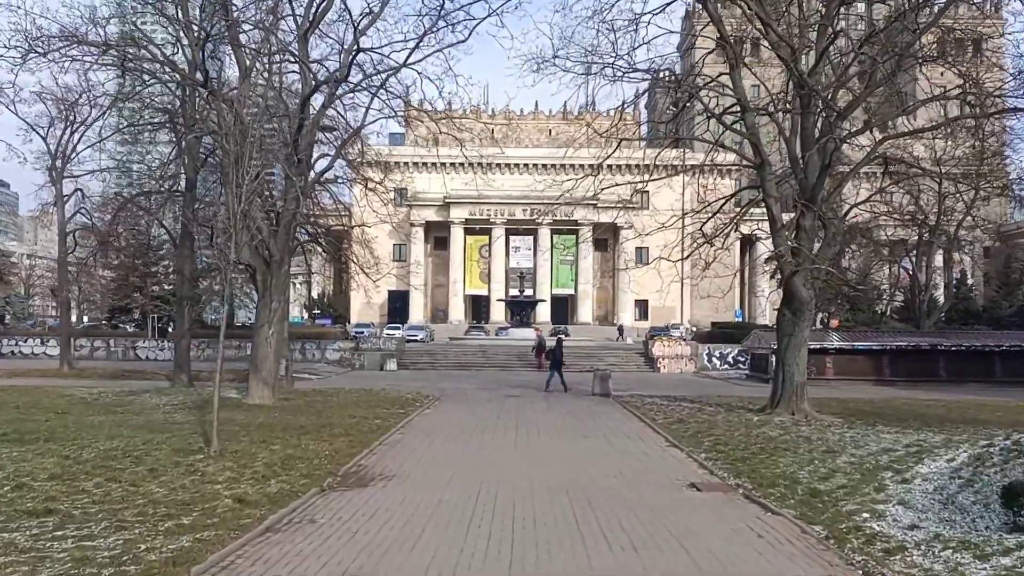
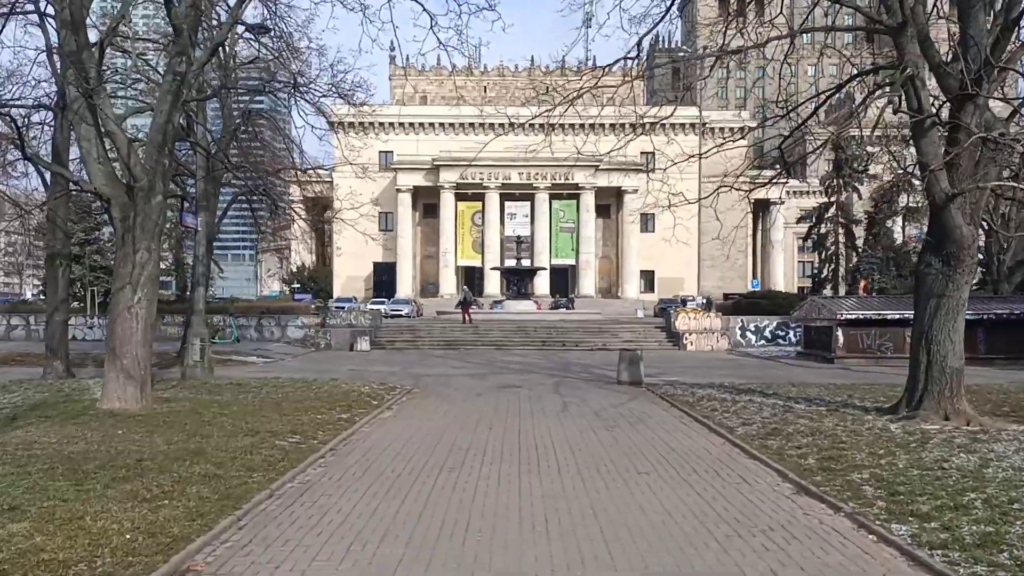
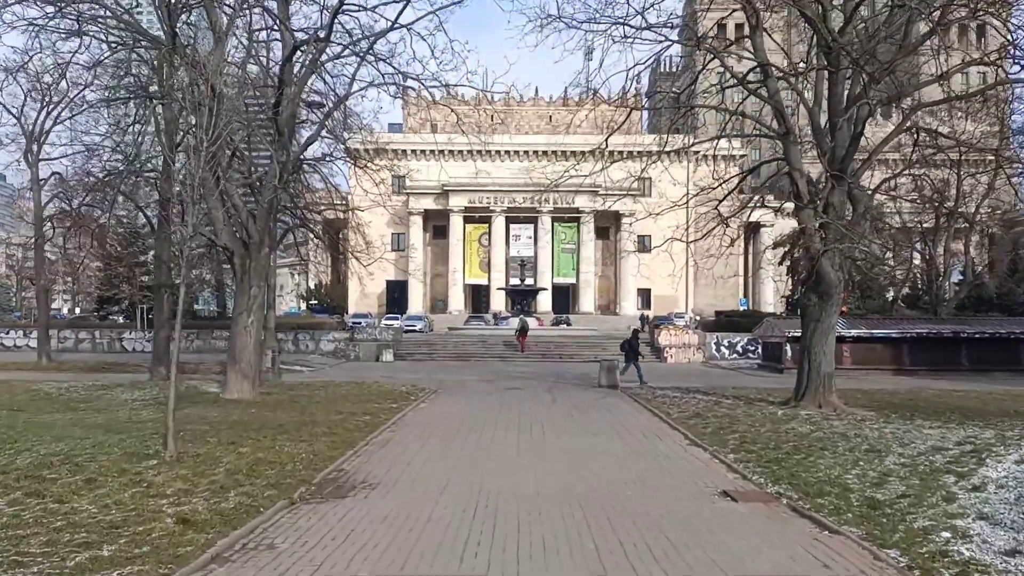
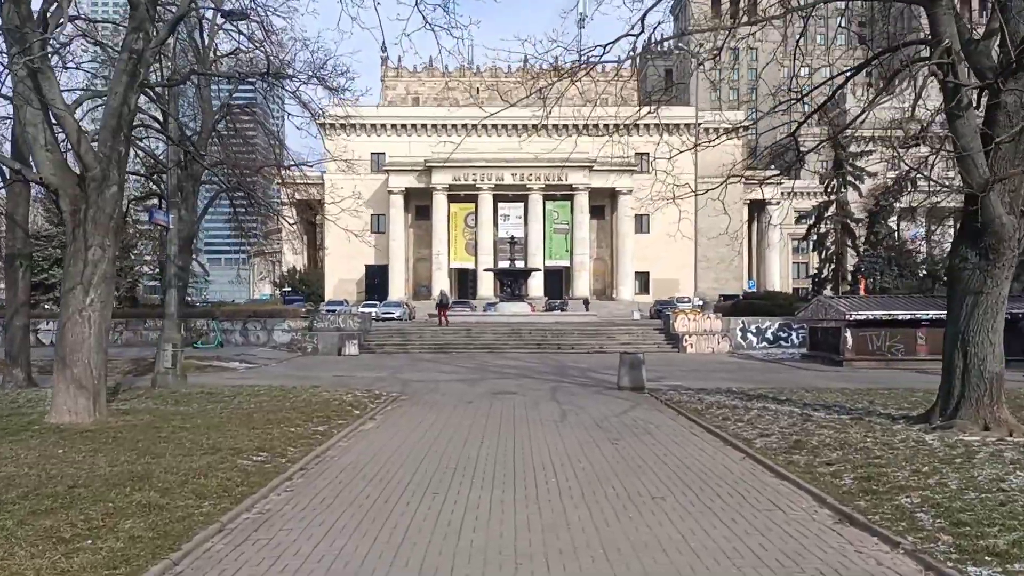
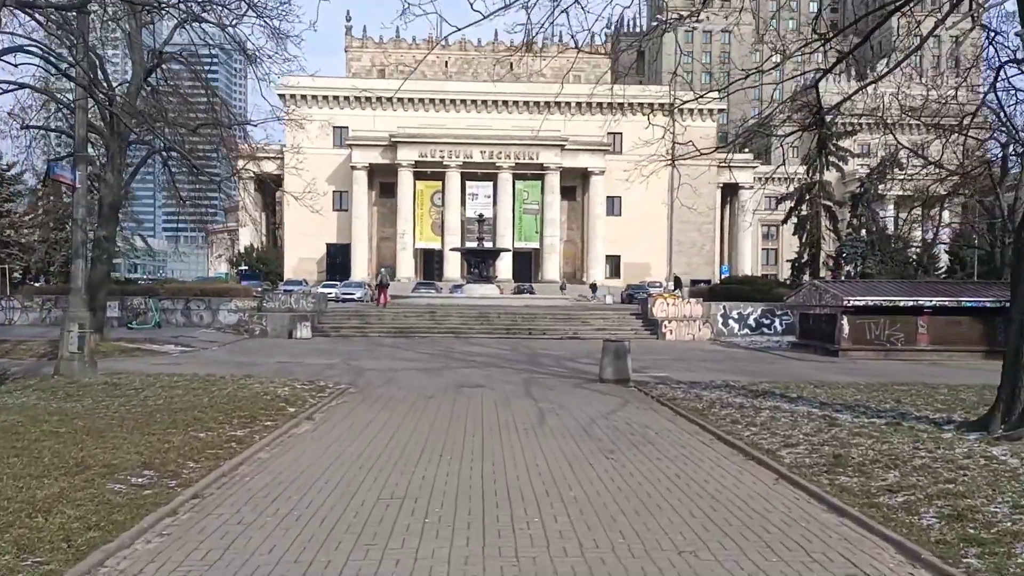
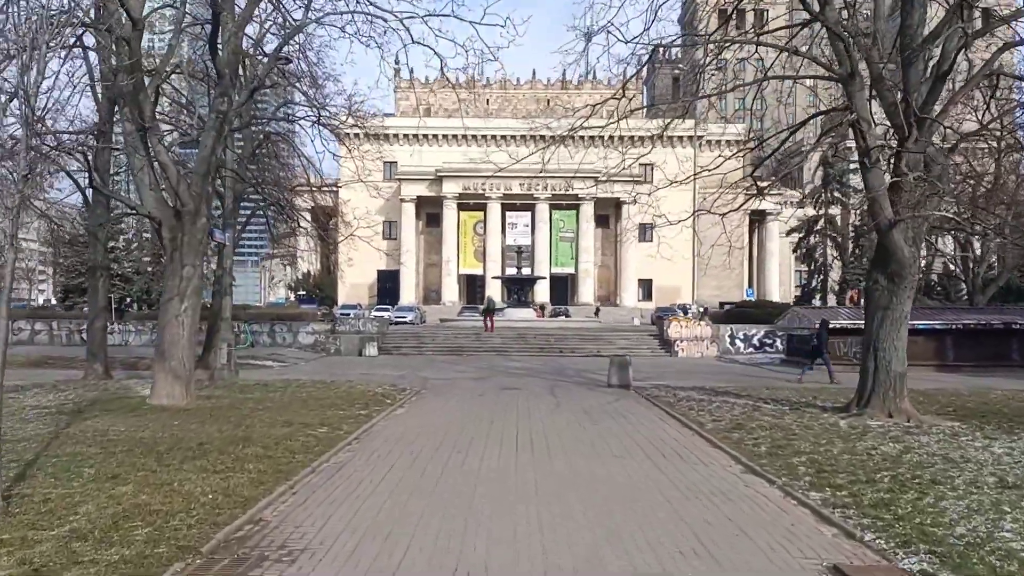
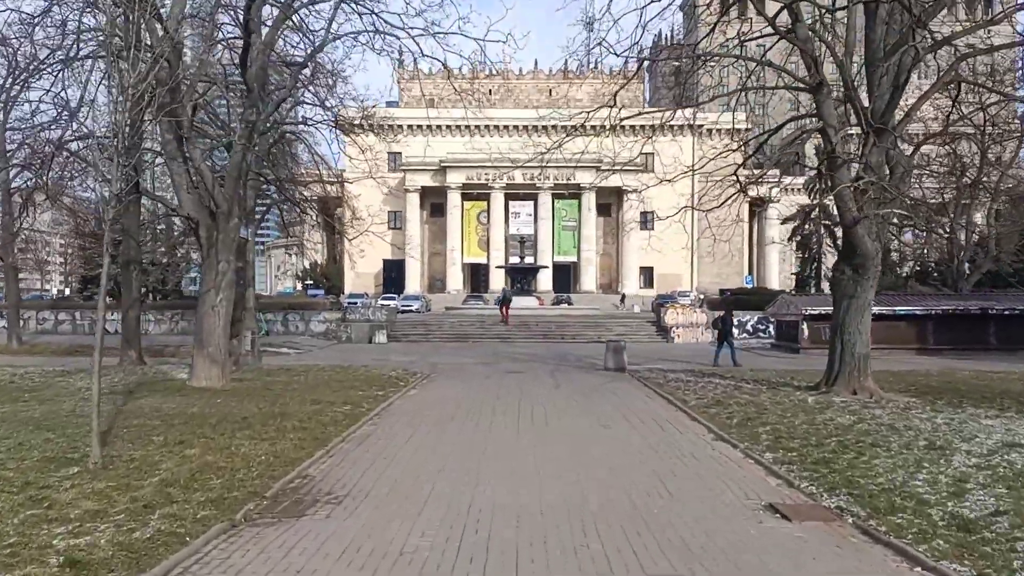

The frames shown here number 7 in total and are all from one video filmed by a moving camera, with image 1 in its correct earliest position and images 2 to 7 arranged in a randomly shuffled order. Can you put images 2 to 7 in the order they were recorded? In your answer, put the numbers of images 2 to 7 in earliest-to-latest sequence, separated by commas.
3, 7, 6, 2, 4, 5
